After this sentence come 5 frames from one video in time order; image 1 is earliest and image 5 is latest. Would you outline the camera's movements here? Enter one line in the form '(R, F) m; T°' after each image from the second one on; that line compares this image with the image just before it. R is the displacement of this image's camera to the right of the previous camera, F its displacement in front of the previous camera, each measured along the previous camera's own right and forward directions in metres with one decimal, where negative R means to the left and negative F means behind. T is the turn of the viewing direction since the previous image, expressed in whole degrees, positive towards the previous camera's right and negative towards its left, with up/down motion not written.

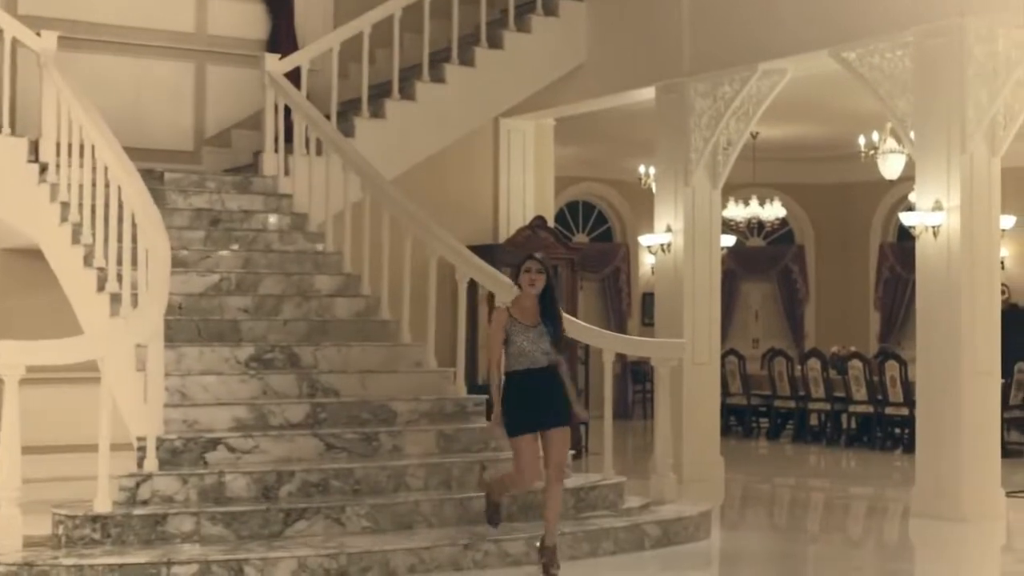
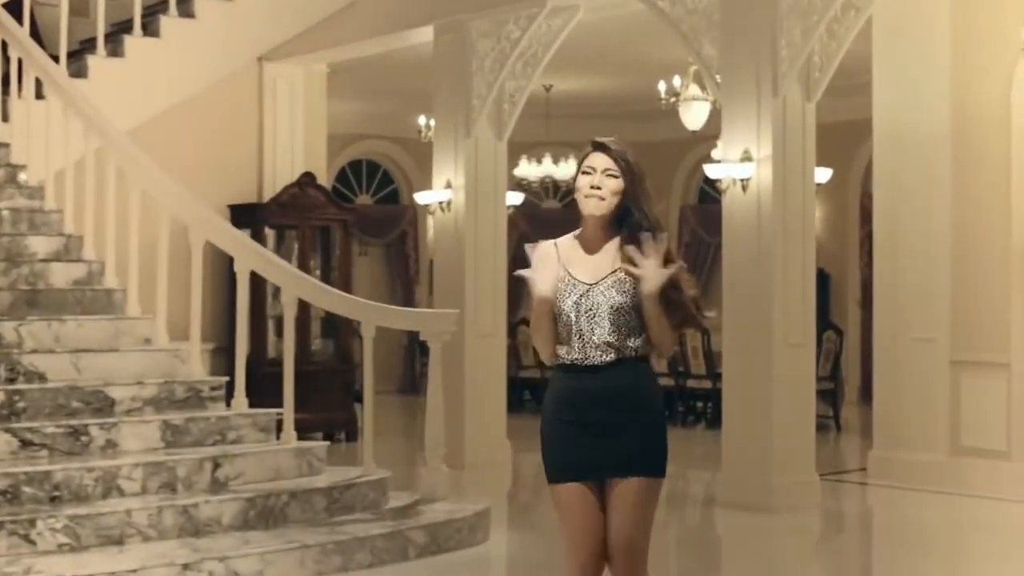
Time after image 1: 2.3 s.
(+0.2, +1.1) m; +7°
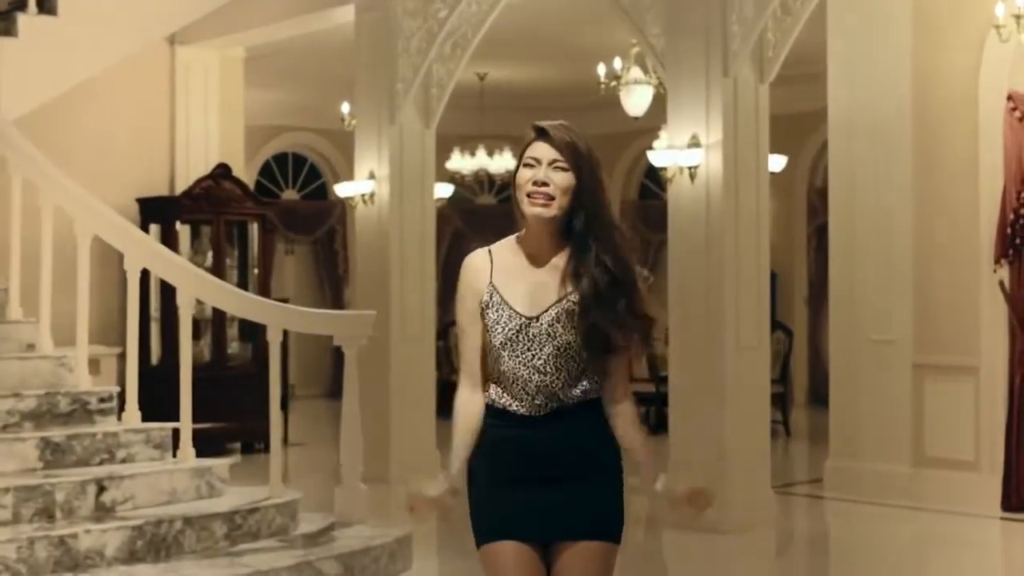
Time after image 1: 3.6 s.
(0.0, +0.6) m; +2°
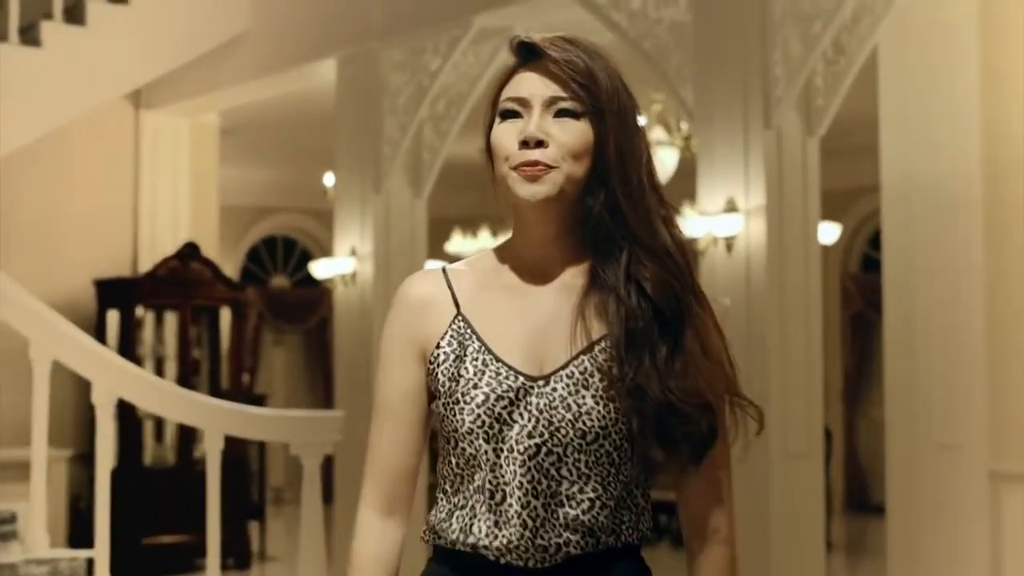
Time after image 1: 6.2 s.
(0.0, +1.1) m; 0°
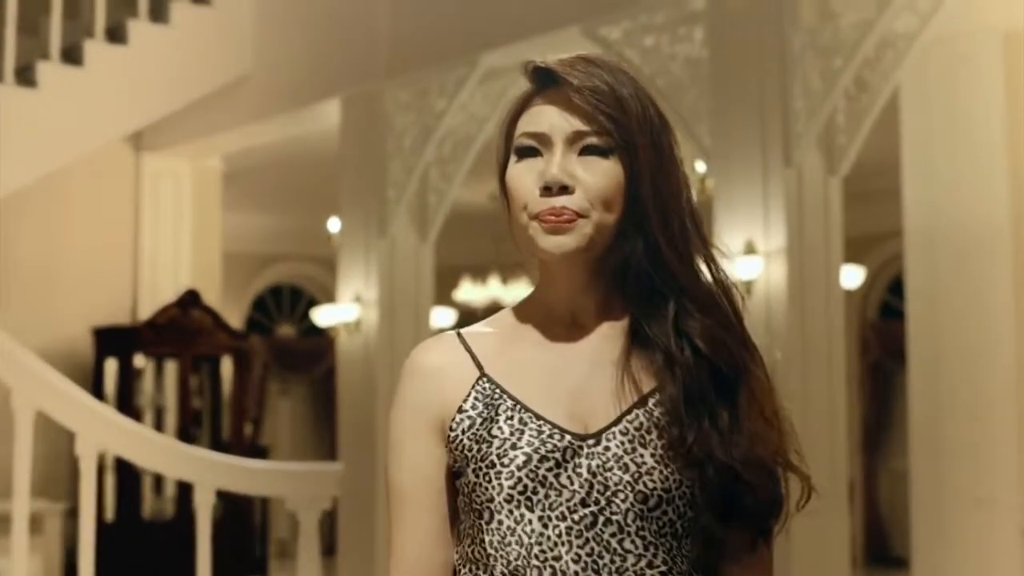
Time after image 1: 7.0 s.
(0.0, +0.2) m; 0°
